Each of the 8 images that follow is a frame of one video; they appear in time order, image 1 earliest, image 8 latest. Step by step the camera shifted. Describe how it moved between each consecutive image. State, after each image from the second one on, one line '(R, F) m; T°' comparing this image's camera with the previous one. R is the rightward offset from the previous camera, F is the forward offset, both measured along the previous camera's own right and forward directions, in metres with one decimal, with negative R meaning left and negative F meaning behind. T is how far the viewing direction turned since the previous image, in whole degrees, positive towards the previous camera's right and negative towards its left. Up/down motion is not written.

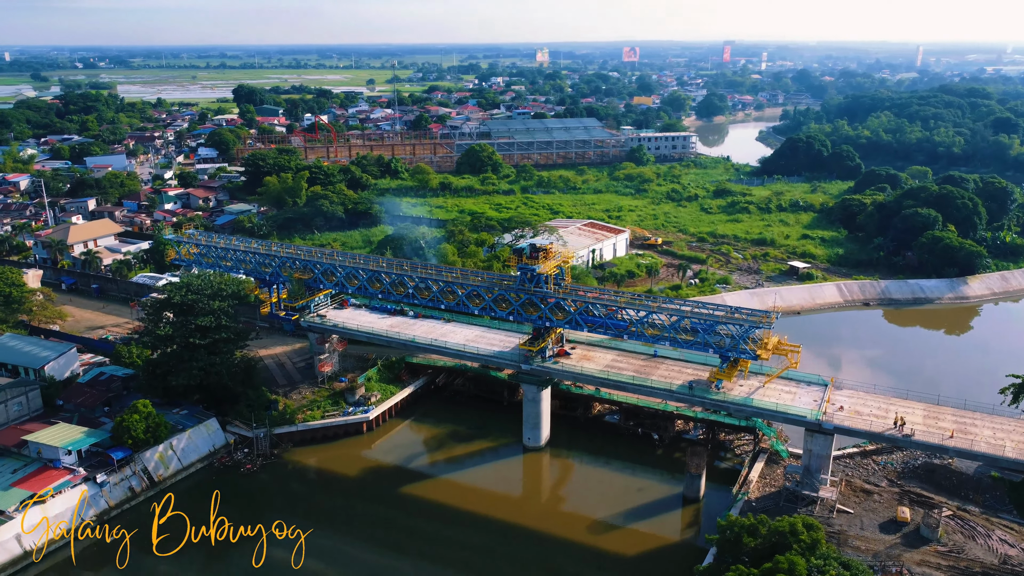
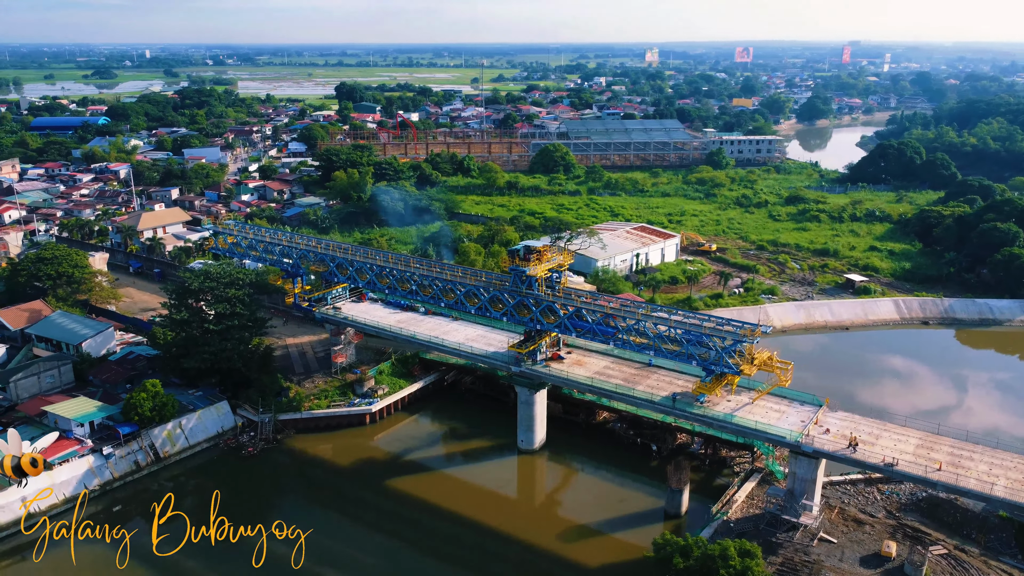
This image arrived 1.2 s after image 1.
(+1.9, +0.2) m; -7°
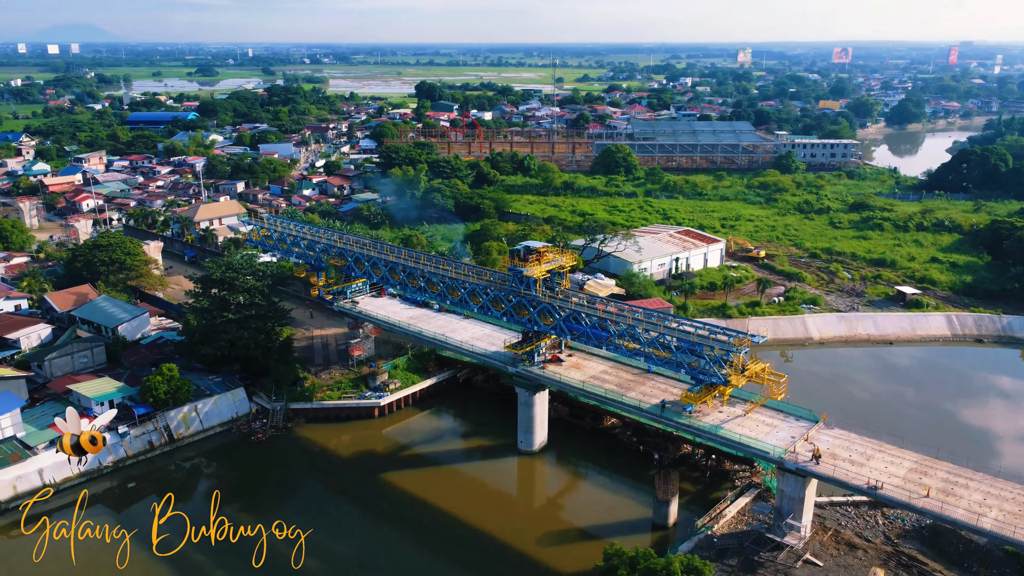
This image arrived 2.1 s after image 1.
(+1.5, +0.1) m; -6°
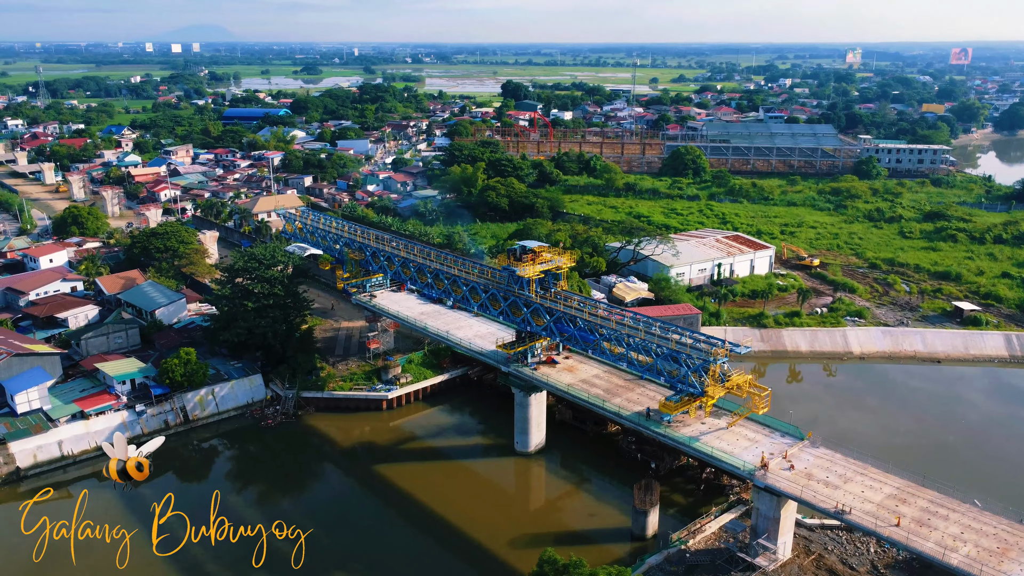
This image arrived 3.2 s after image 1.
(+1.7, +0.2) m; -7°
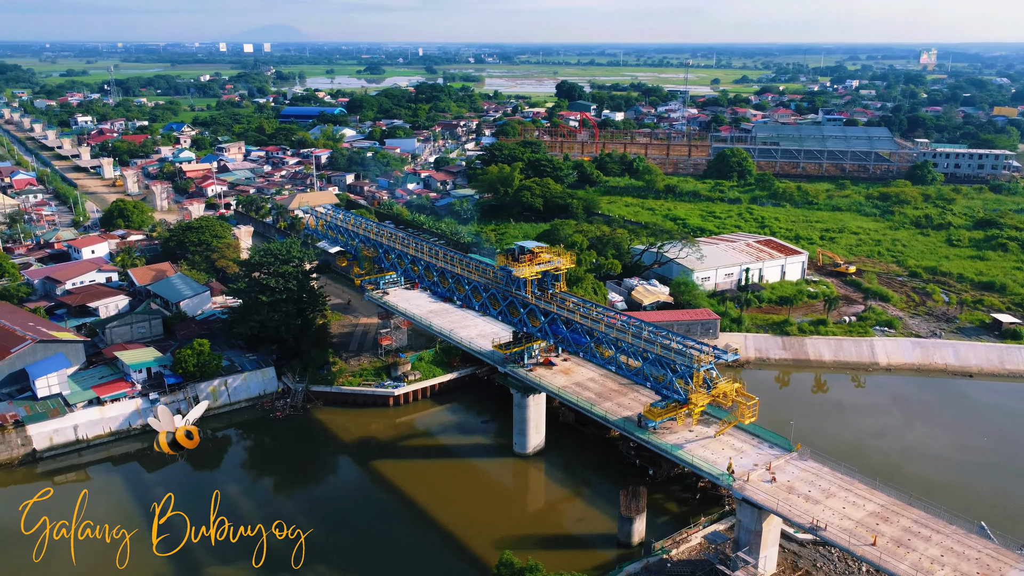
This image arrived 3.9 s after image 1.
(+1.1, +0.1) m; -4°
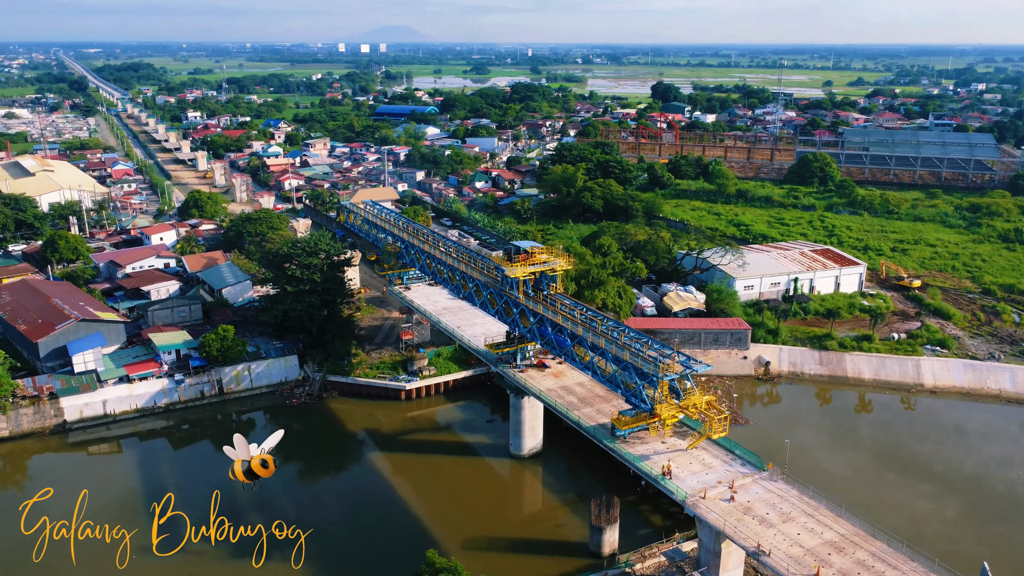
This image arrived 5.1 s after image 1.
(+1.8, +0.2) m; -7°
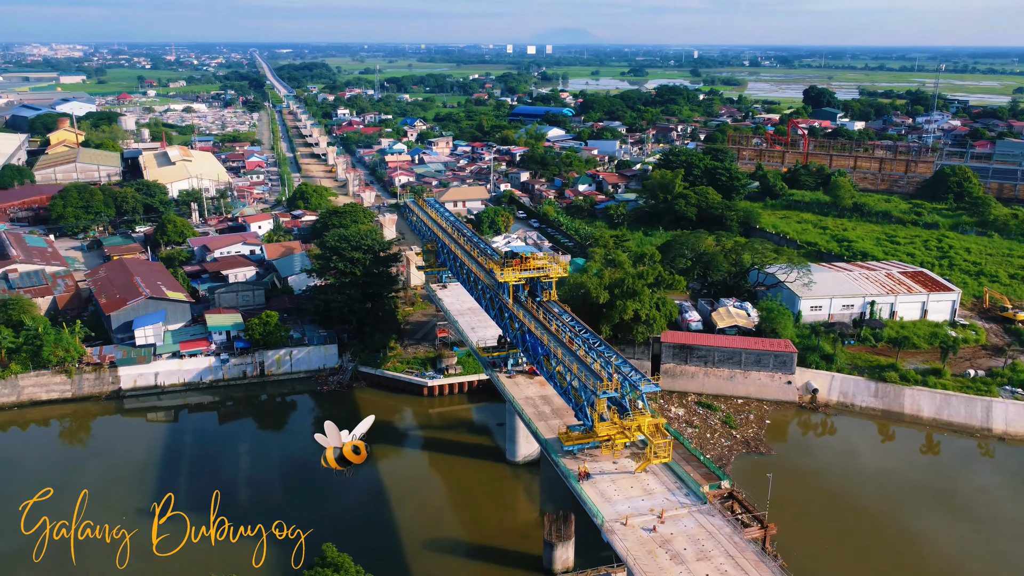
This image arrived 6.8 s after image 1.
(+2.7, +0.4) m; -11°
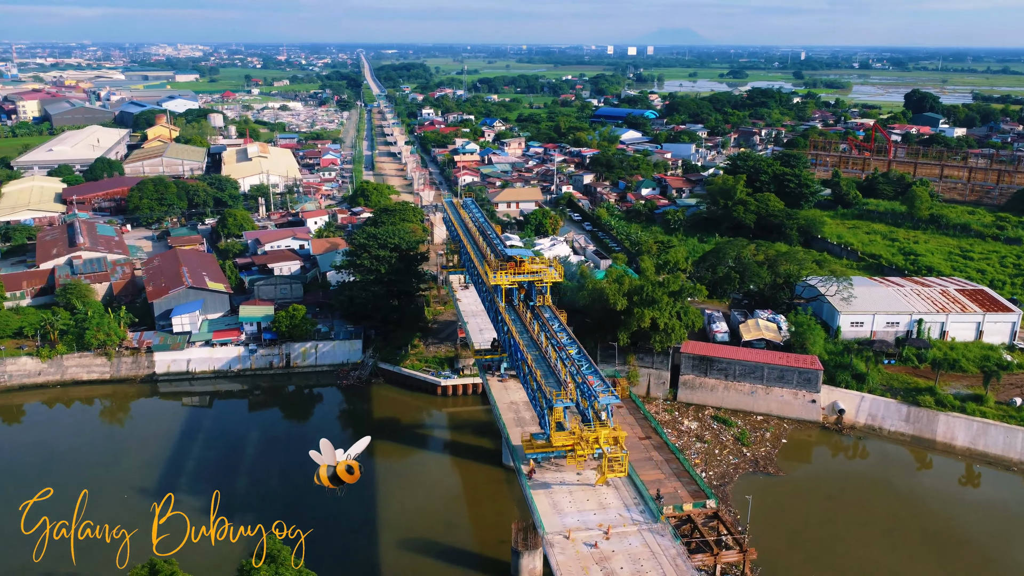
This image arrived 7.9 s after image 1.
(+1.6, +0.2) m; -7°
